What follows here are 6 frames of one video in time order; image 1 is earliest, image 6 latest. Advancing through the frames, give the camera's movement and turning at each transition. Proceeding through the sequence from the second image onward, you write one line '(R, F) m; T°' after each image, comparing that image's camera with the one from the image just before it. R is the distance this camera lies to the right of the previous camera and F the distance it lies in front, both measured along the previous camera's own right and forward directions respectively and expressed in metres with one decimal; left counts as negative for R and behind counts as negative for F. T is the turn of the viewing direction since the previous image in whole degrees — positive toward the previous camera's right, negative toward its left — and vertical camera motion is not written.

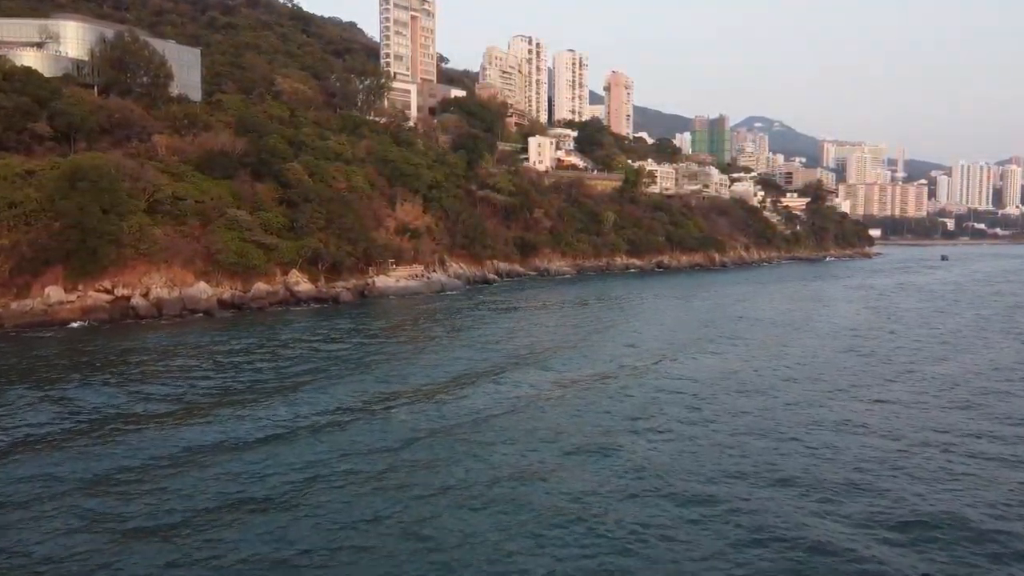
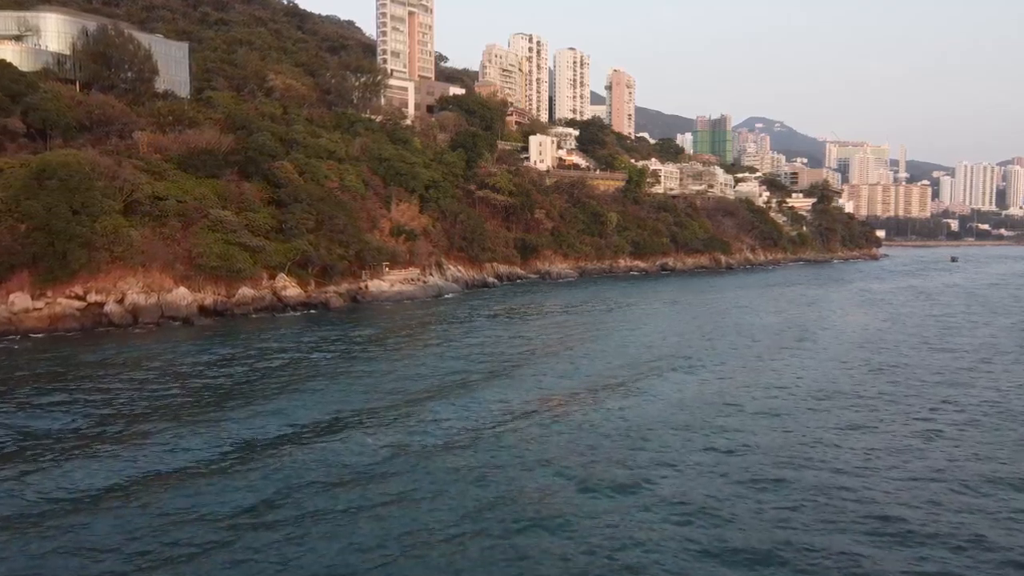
(0.0, +1.9) m; 0°
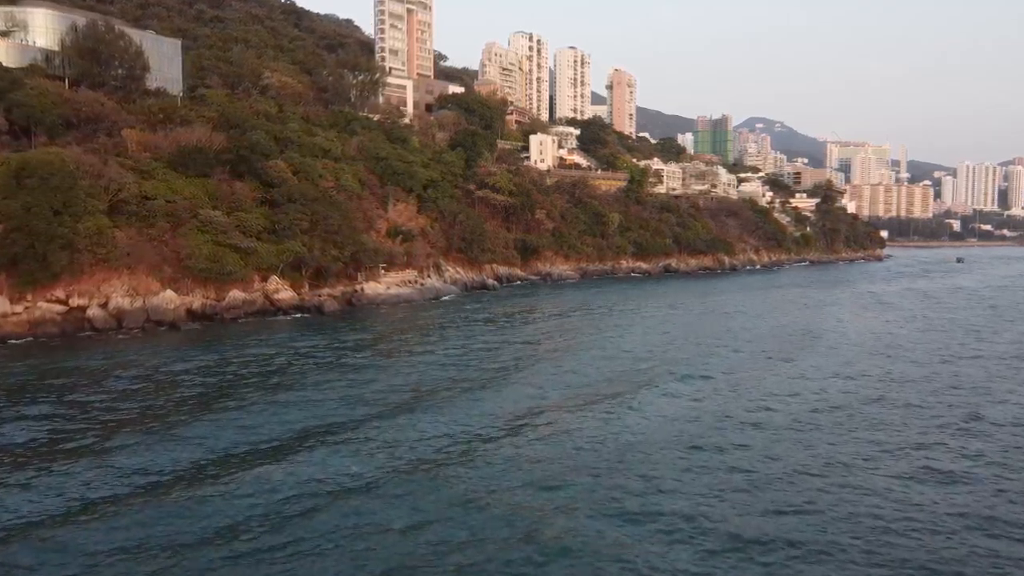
(0.0, +1.1) m; 0°
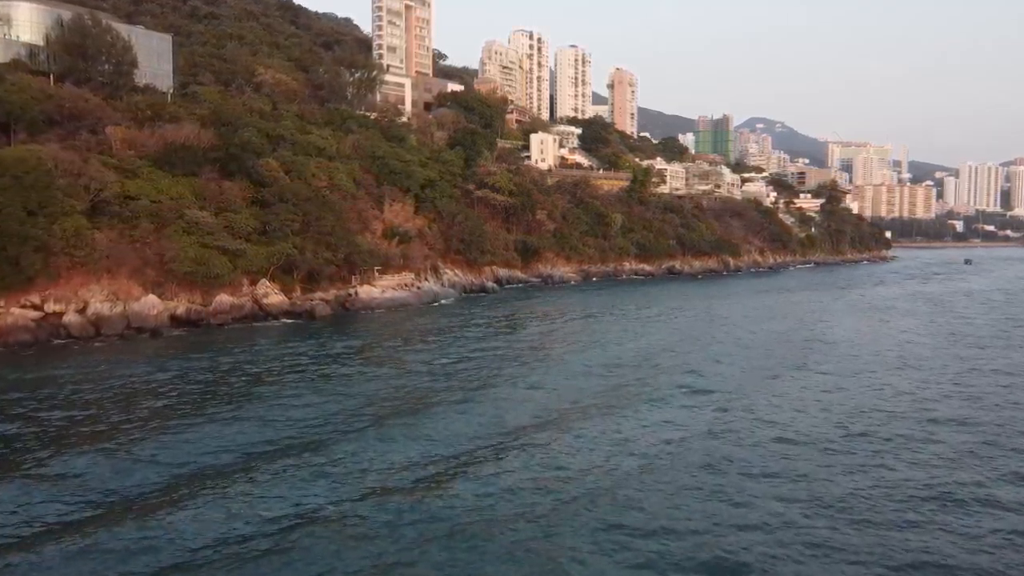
(0.0, +1.4) m; 0°
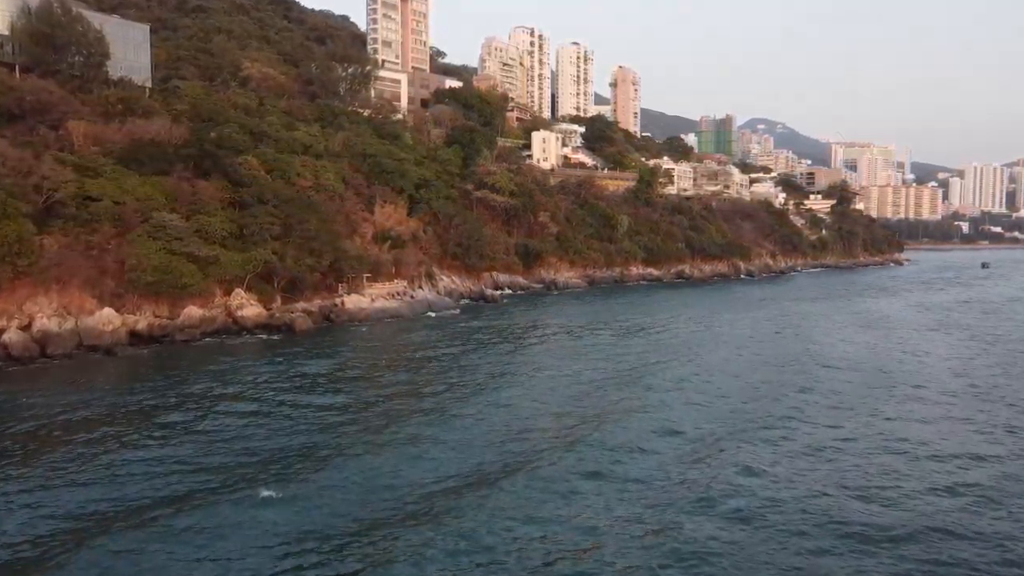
(0.0, +2.9) m; 0°
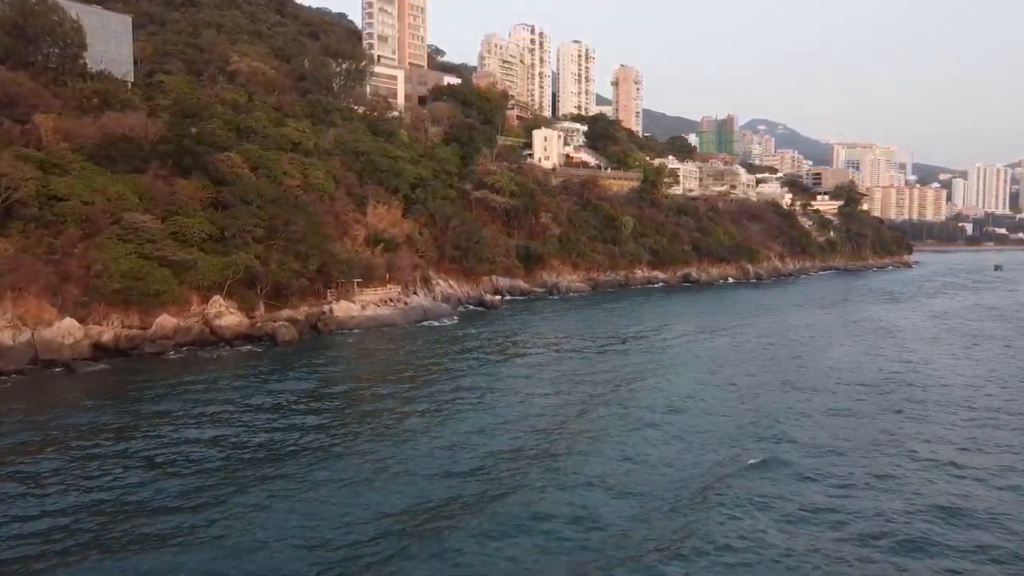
(0.0, +2.1) m; 0°
